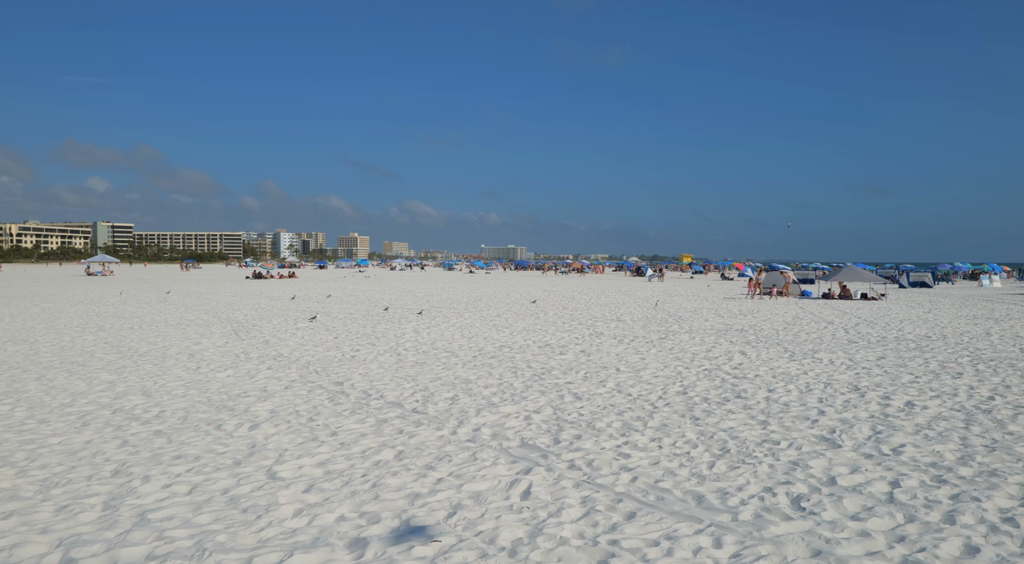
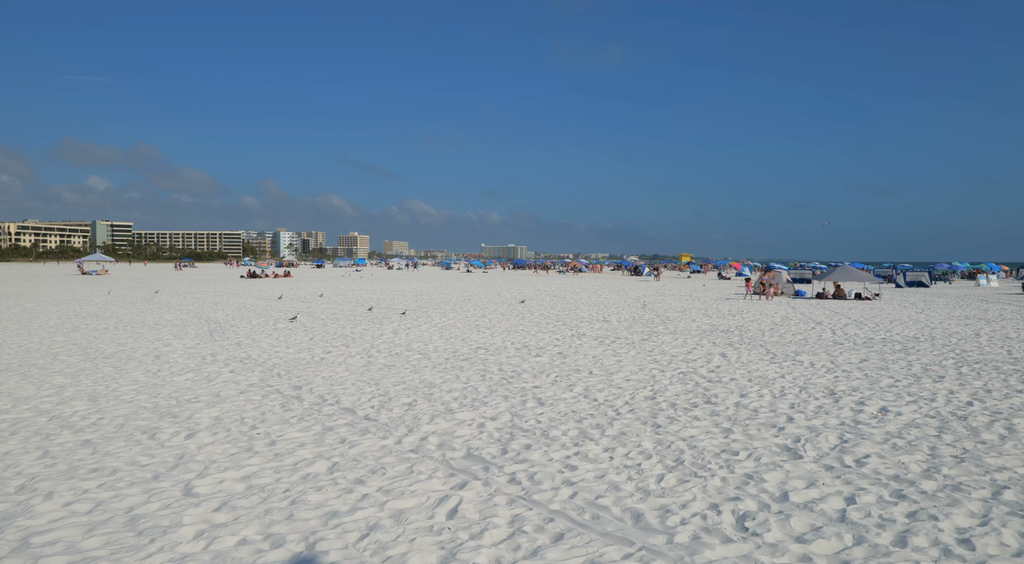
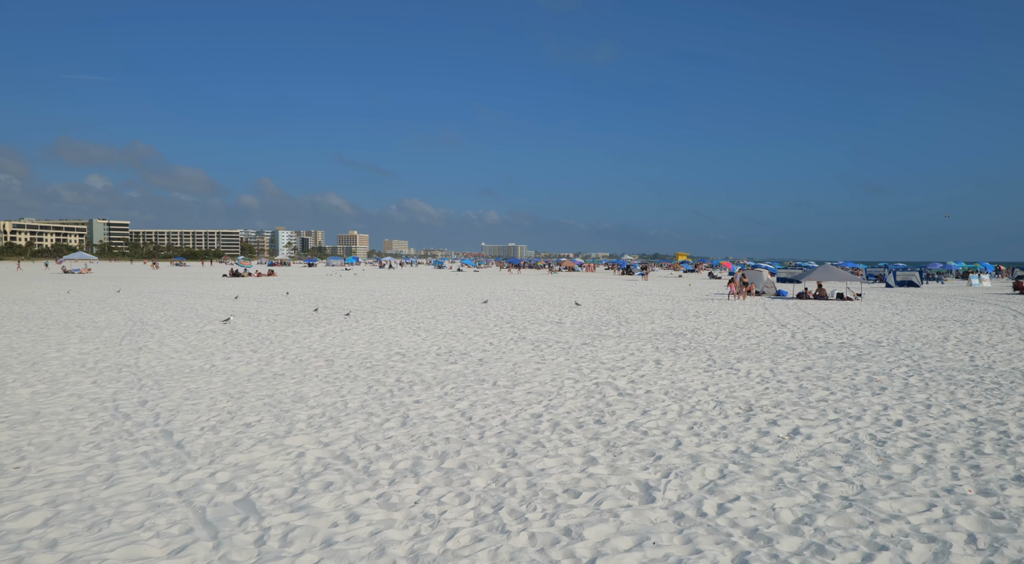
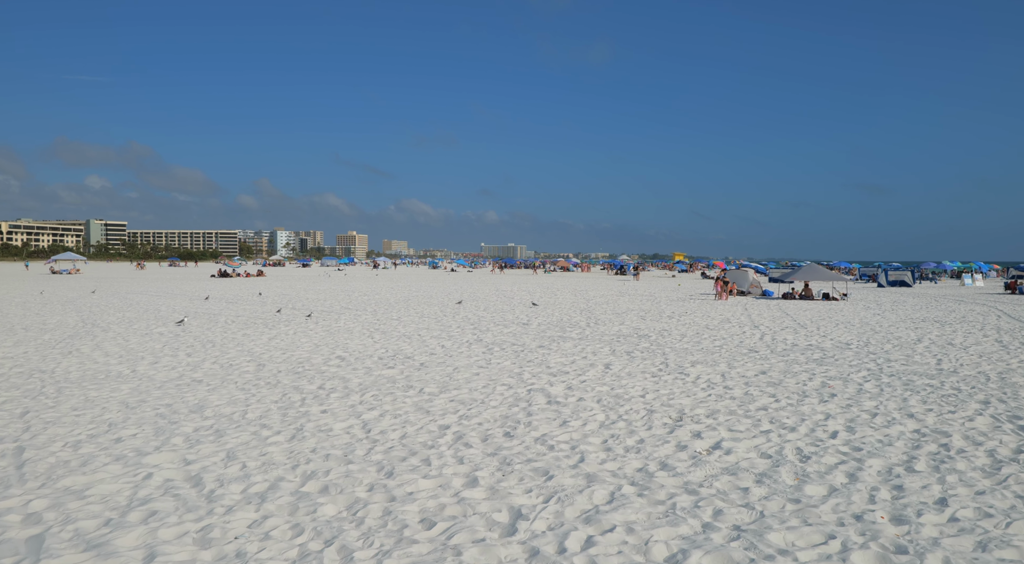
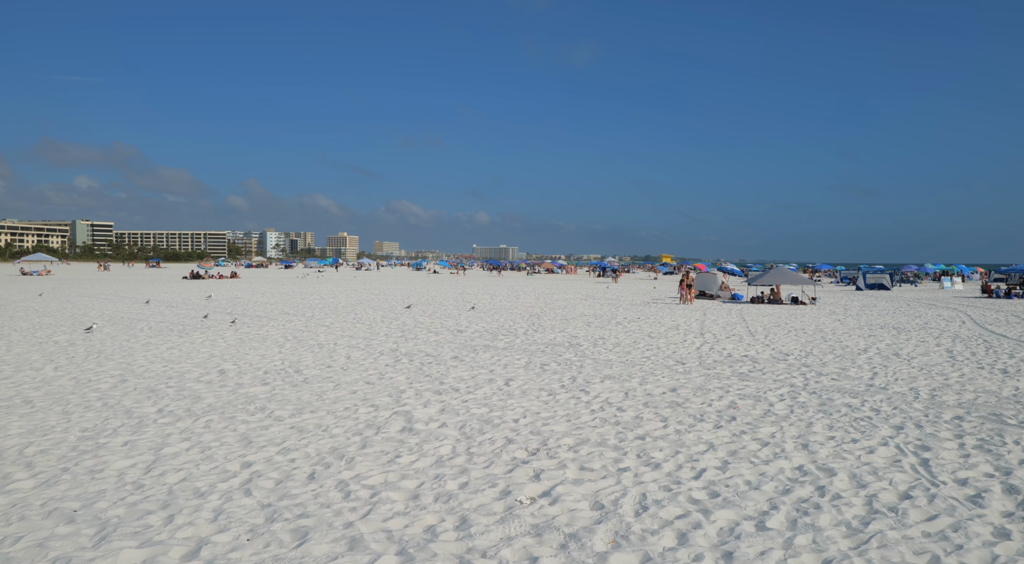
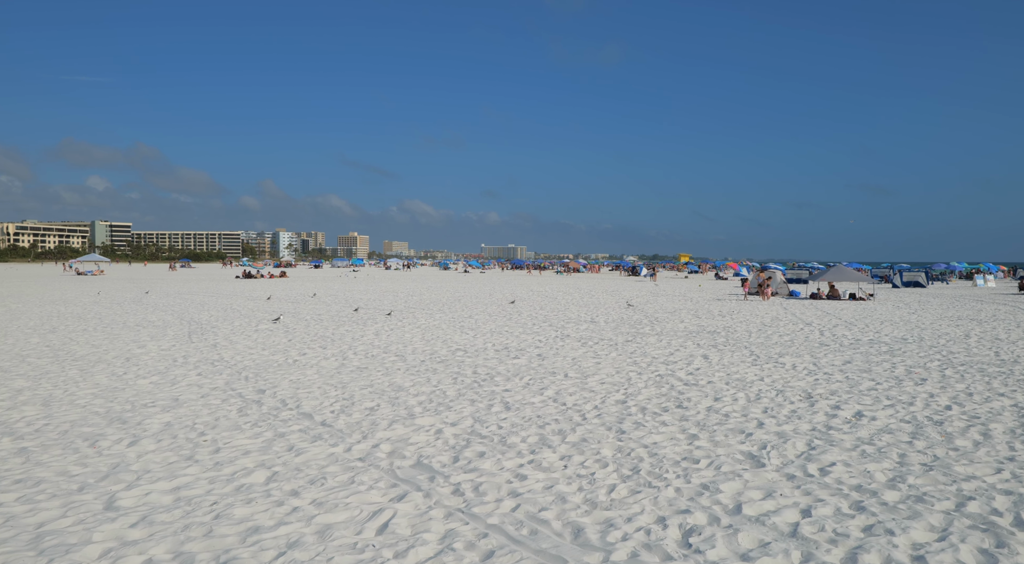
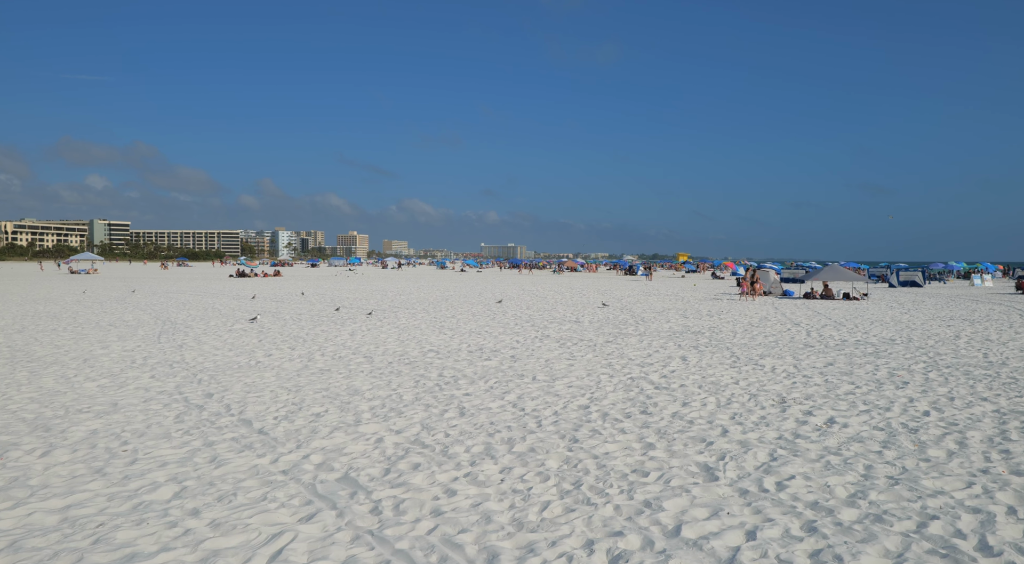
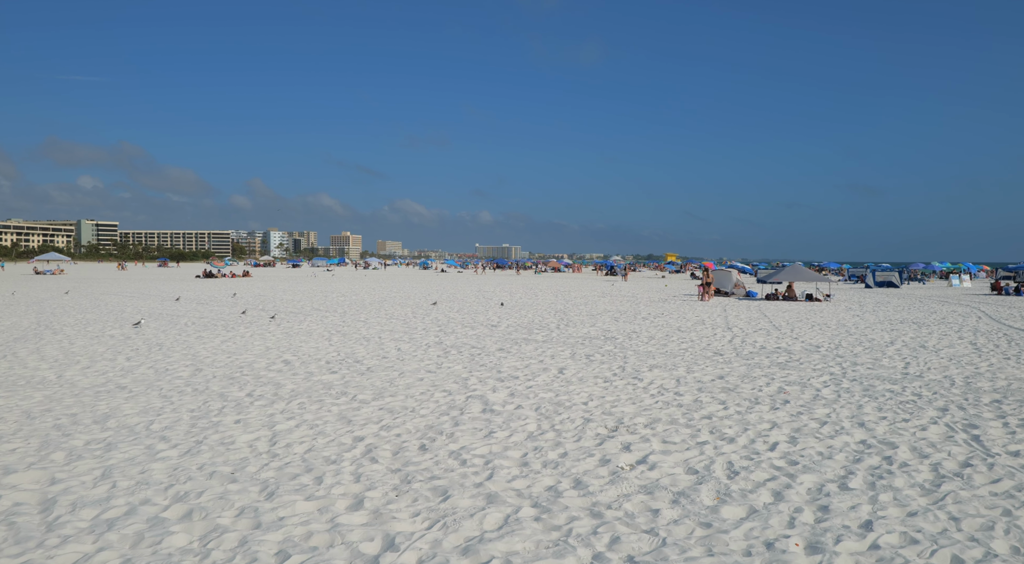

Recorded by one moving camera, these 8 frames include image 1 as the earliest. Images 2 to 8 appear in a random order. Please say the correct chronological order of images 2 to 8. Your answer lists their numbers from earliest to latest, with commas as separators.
2, 6, 7, 3, 4, 8, 5
